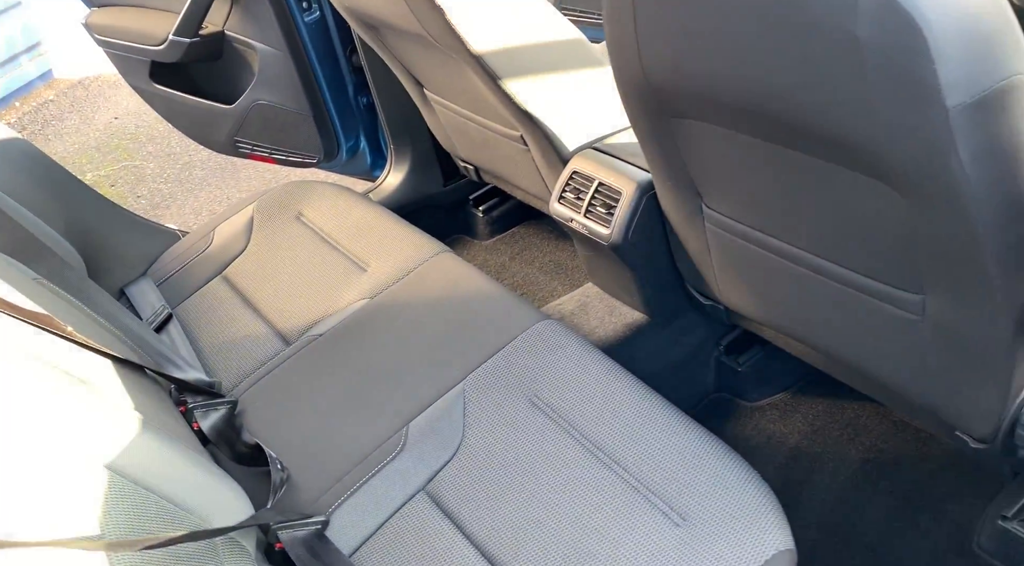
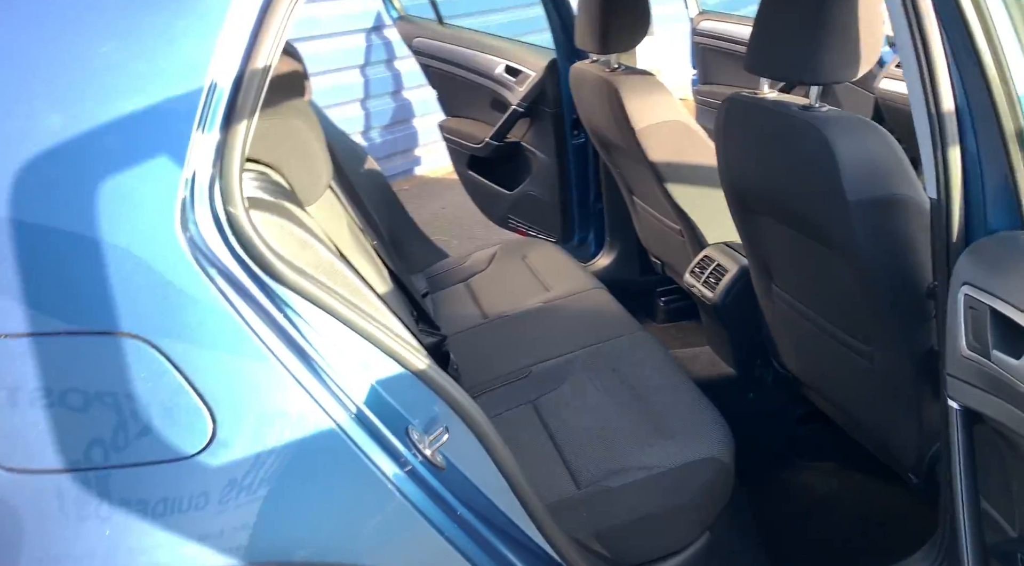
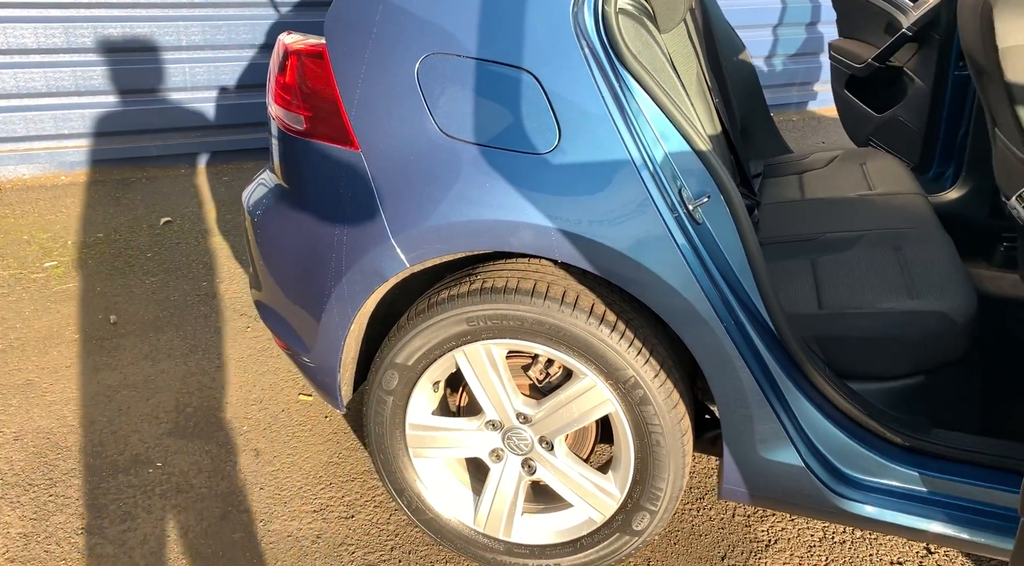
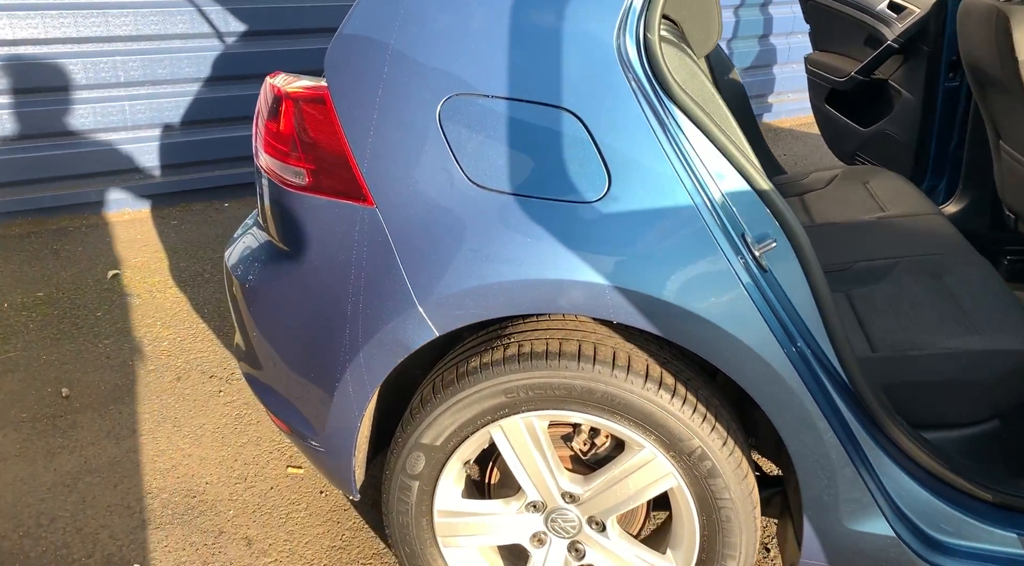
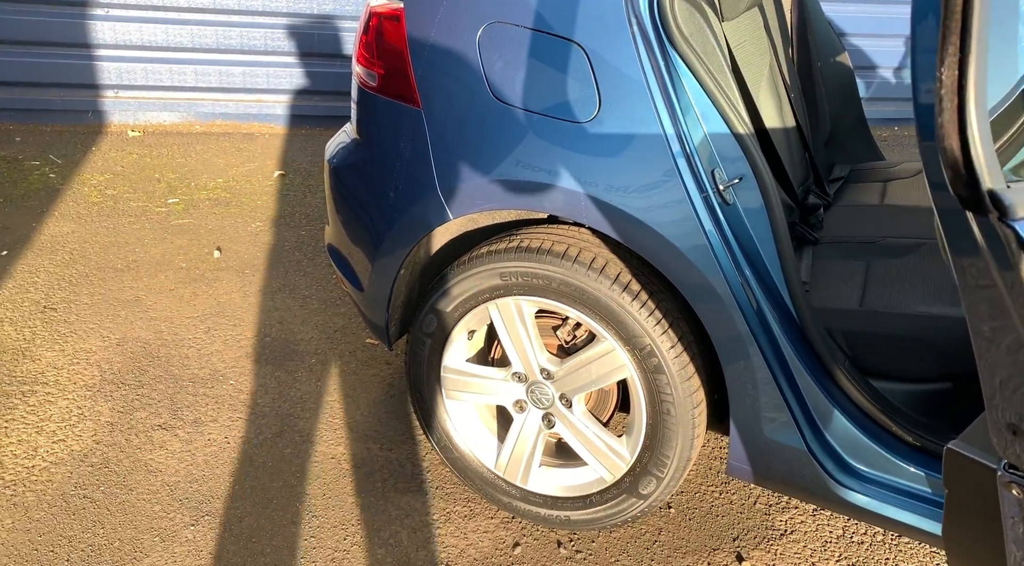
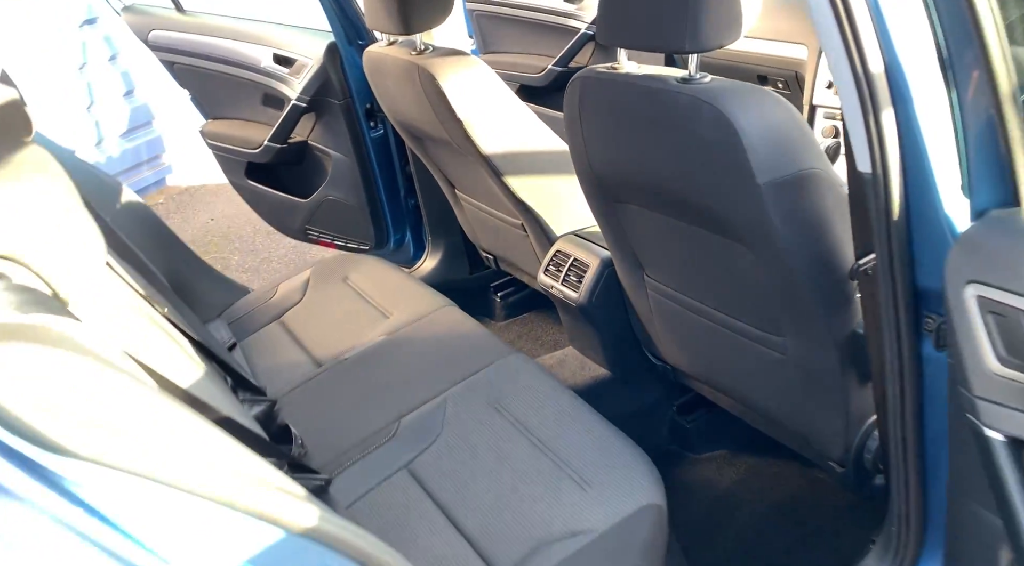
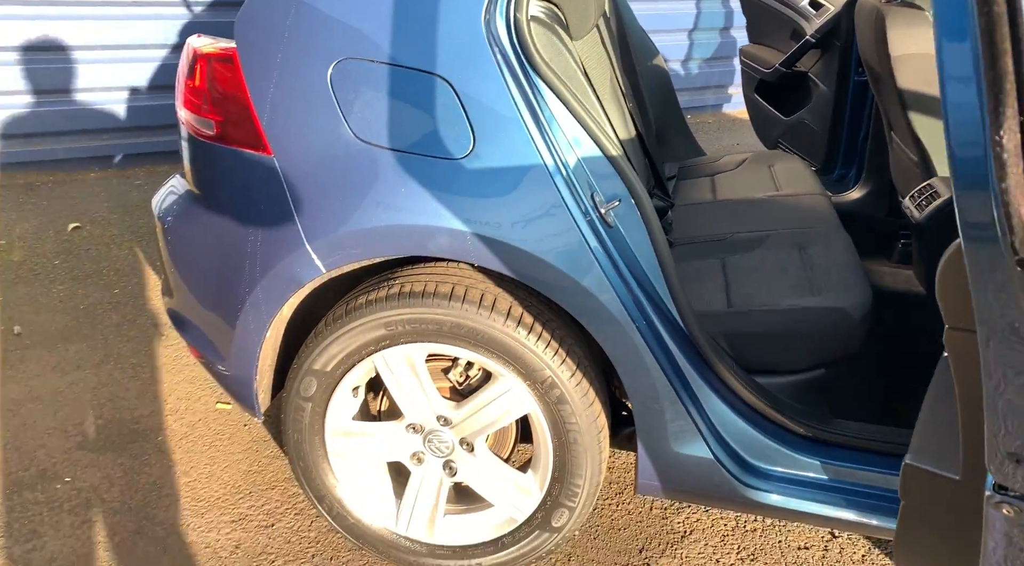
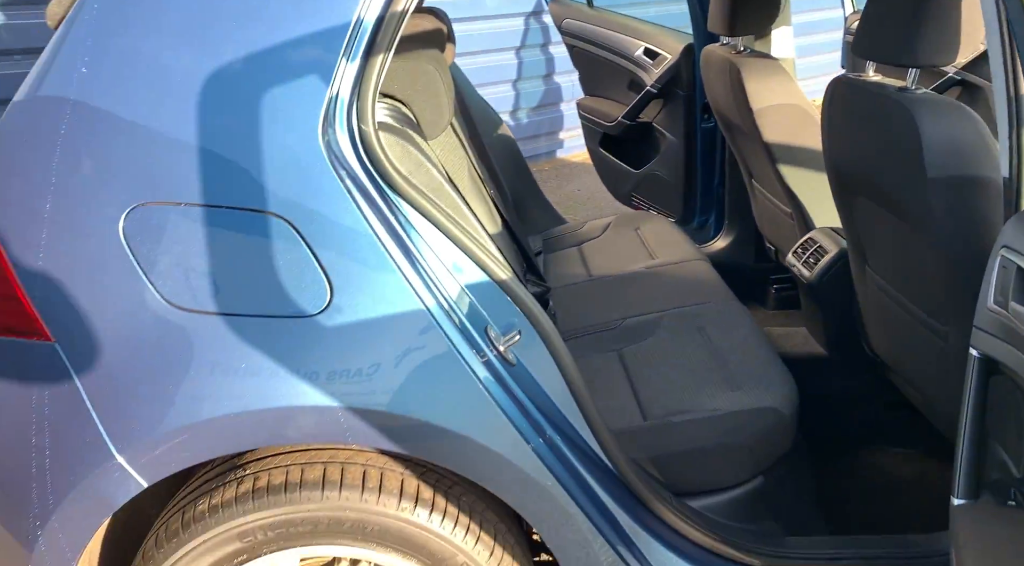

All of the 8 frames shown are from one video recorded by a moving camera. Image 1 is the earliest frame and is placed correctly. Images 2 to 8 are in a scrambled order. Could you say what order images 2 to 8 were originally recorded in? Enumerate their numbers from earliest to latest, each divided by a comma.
6, 2, 8, 7, 5, 3, 4
